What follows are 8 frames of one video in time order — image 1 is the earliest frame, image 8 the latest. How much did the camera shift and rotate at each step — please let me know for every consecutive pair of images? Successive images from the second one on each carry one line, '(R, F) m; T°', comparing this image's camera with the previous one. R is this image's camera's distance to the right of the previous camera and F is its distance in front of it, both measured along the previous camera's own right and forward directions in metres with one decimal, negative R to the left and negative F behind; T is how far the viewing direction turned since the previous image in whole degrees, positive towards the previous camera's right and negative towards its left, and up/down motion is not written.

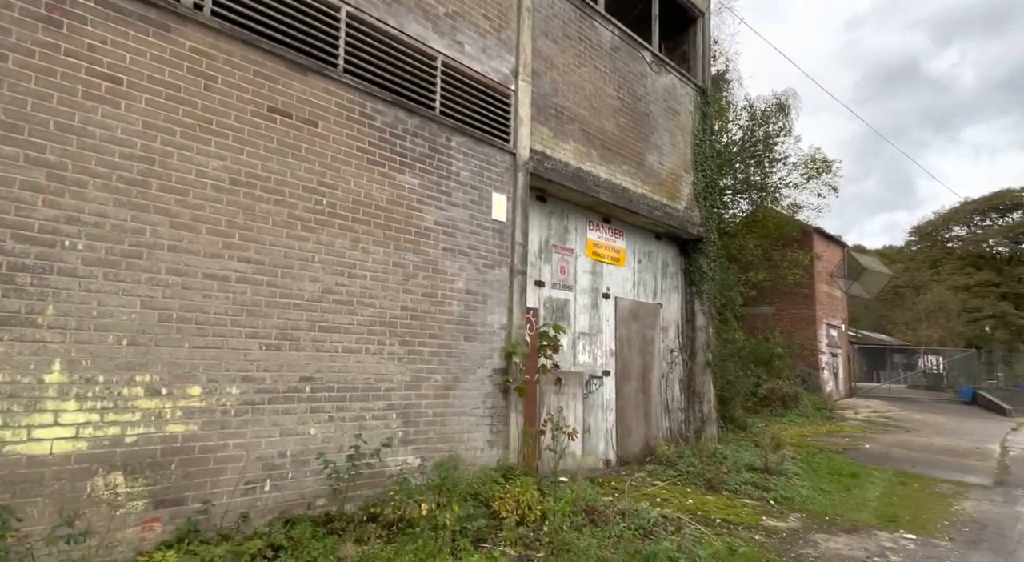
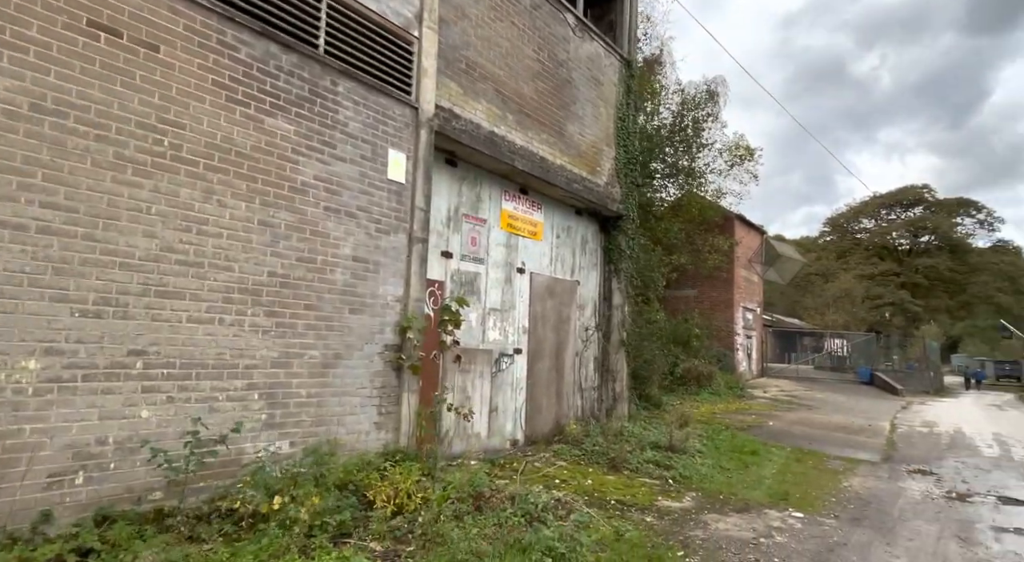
(+0.4, +0.4) m; +6°
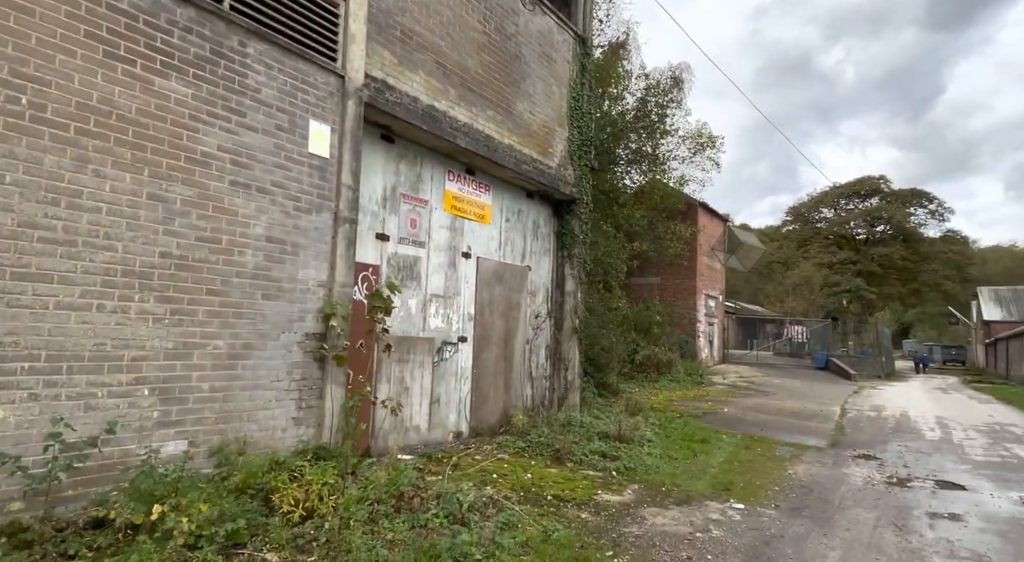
(+0.3, +0.3) m; +3°
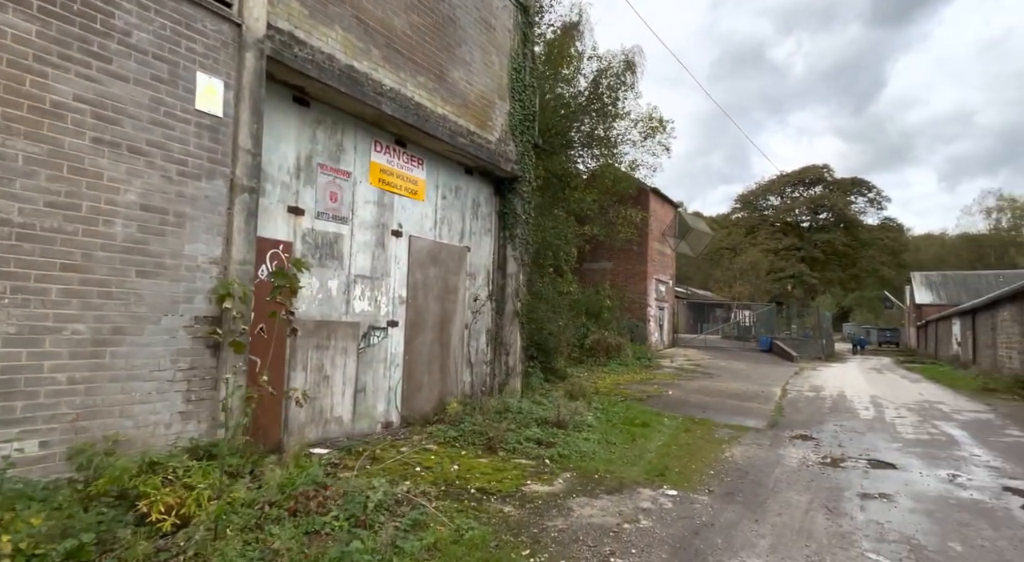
(+0.3, +0.4) m; +4°
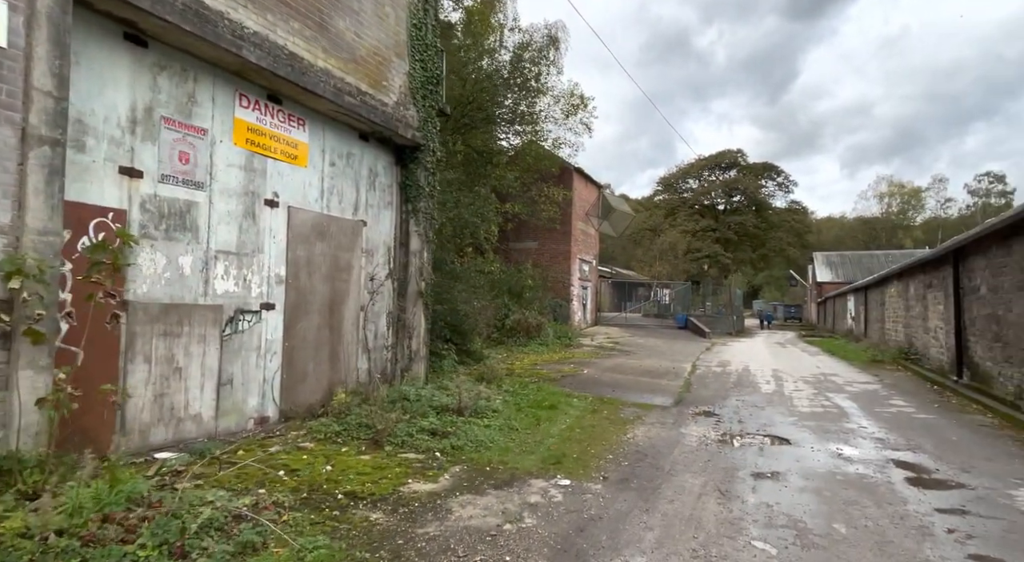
(+0.4, +0.5) m; +7°
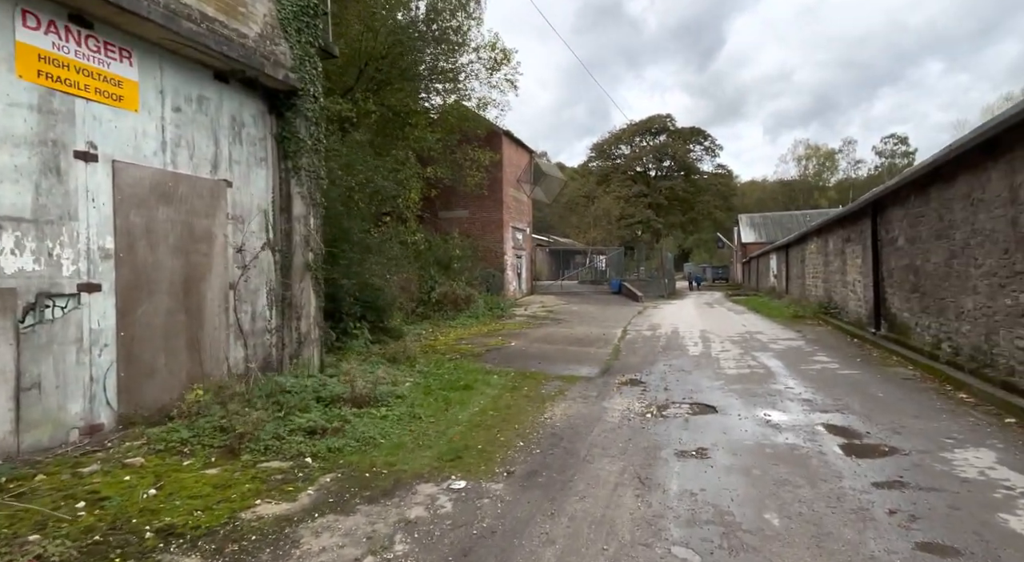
(+0.5, +0.9) m; +6°
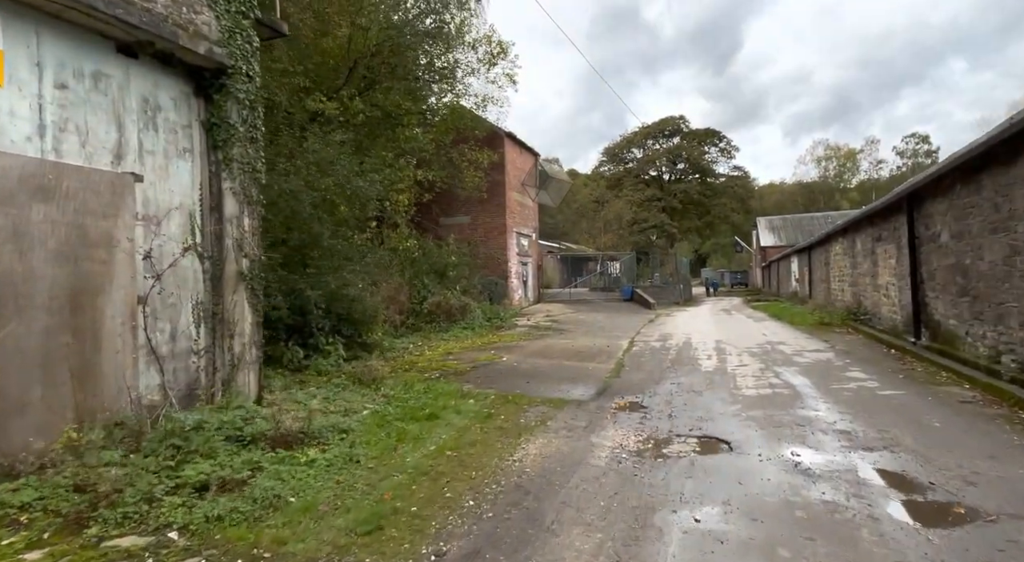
(+0.5, +1.1) m; -2°
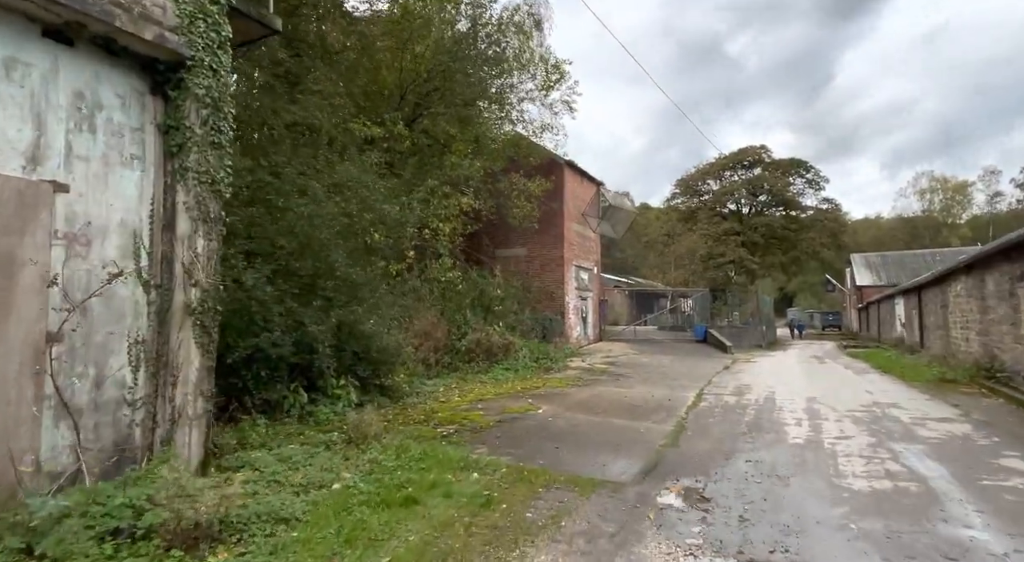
(+0.5, +1.5) m; -8°
